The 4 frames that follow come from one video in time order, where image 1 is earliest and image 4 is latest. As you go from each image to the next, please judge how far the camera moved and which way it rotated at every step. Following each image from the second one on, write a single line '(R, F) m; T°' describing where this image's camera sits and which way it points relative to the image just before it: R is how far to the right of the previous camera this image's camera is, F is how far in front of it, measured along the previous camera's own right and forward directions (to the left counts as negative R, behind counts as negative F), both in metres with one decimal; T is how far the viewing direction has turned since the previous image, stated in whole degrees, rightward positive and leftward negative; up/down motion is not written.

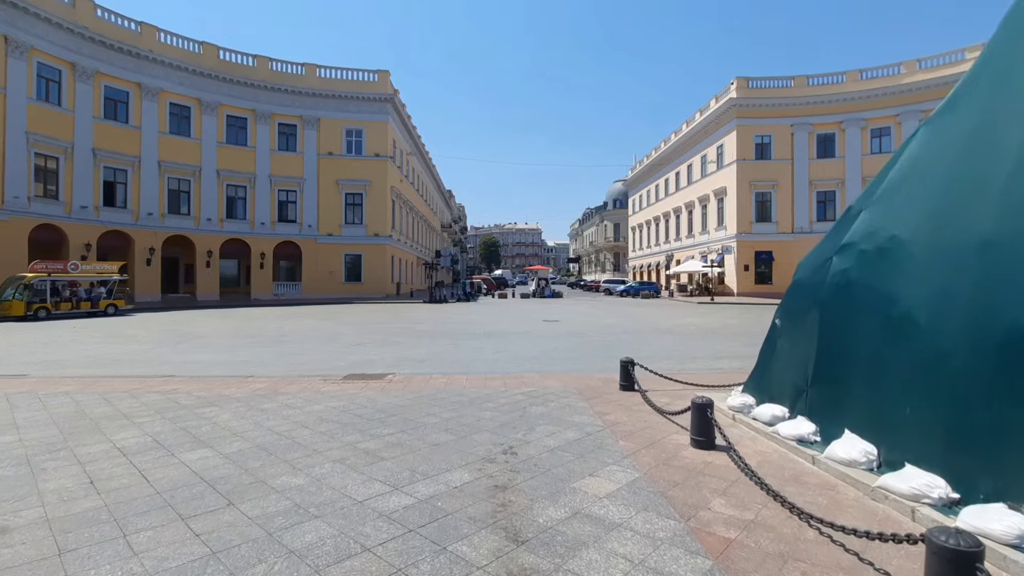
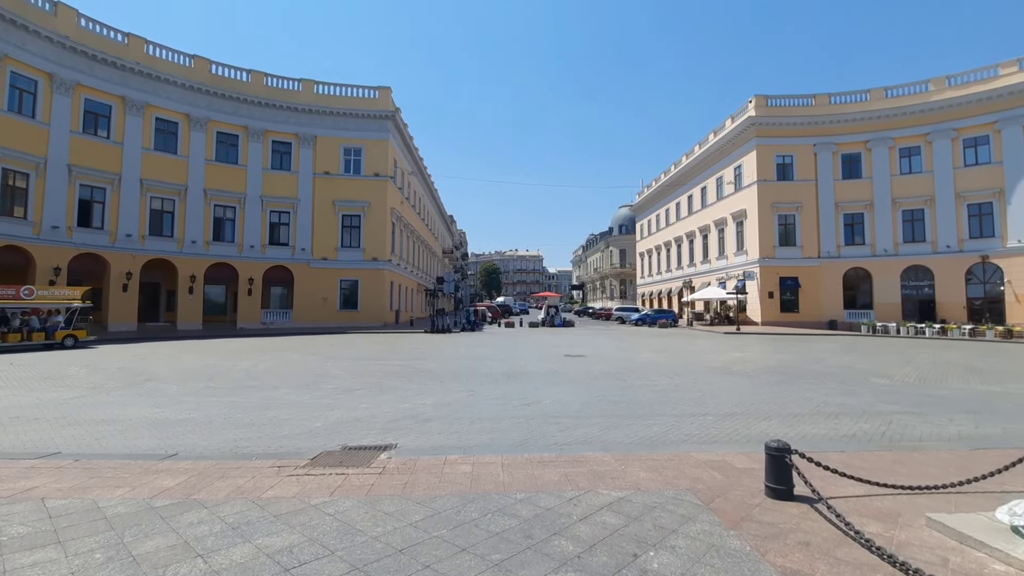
(-0.6, +2.7) m; 0°
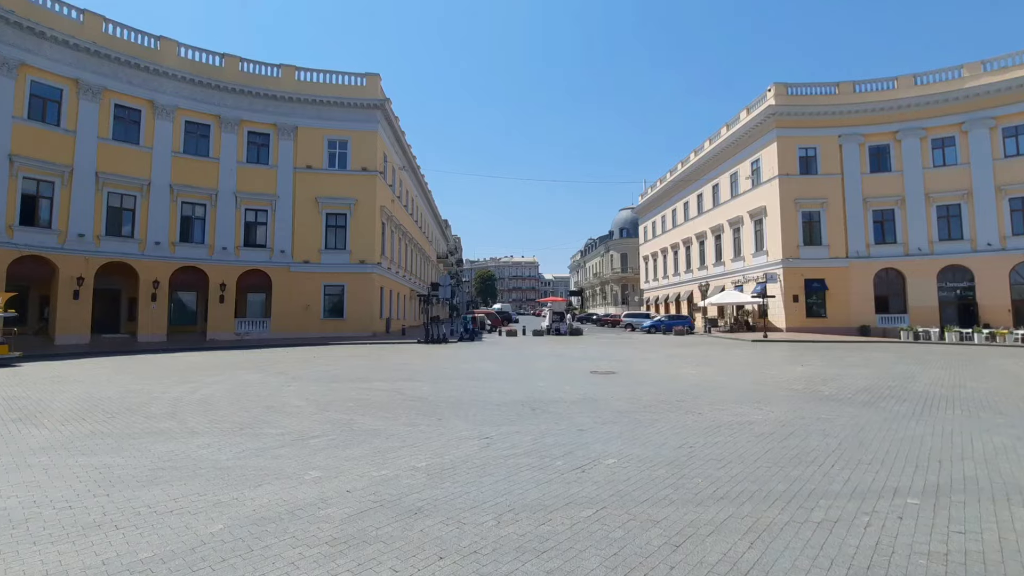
(-0.5, +3.3) m; +1°
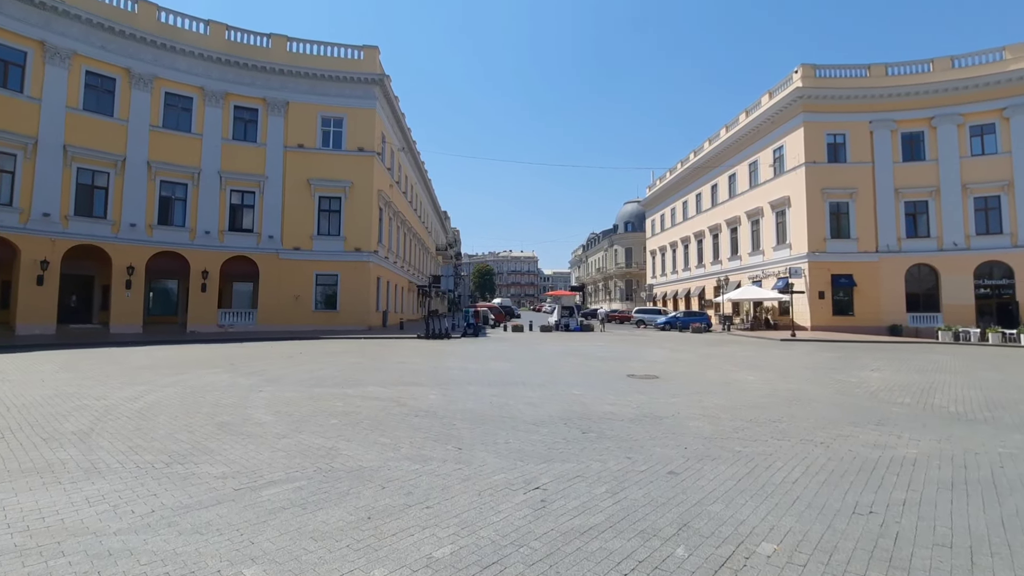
(-0.6, +2.3) m; 0°
